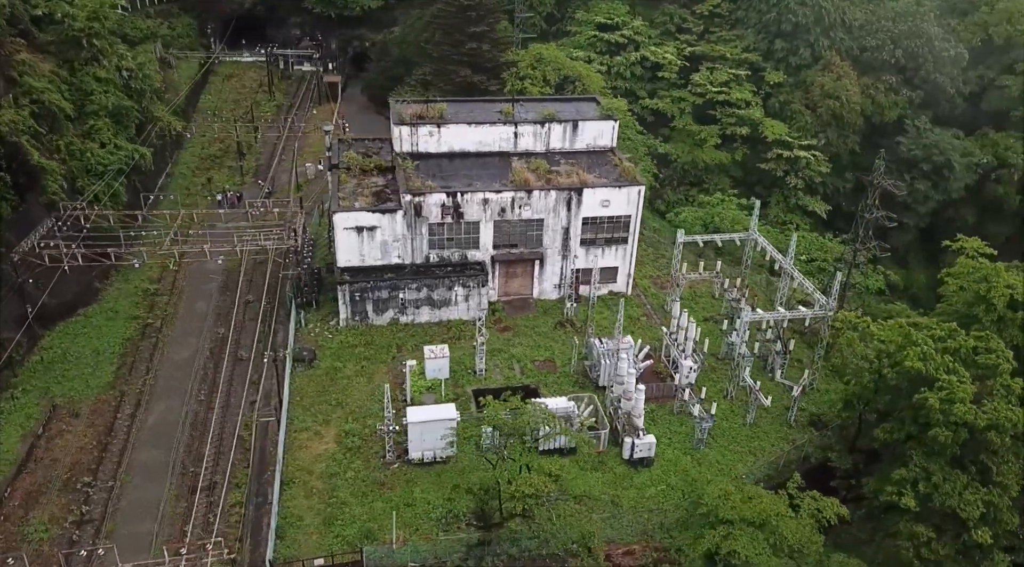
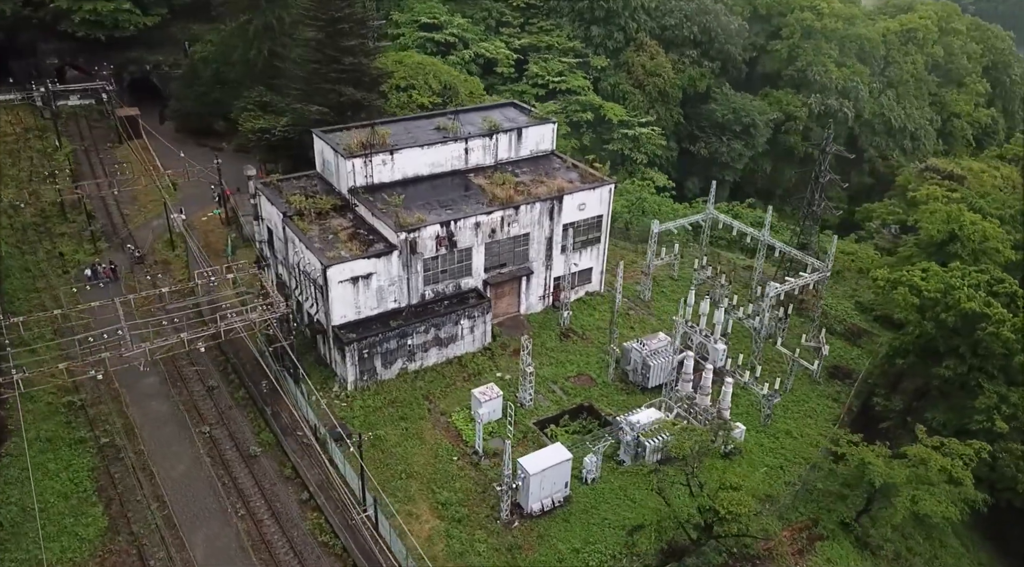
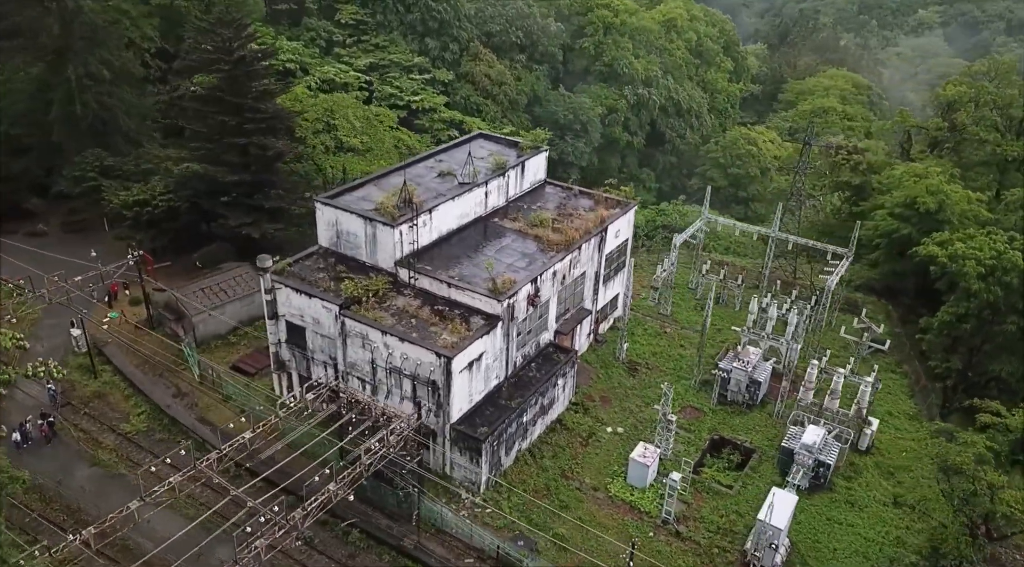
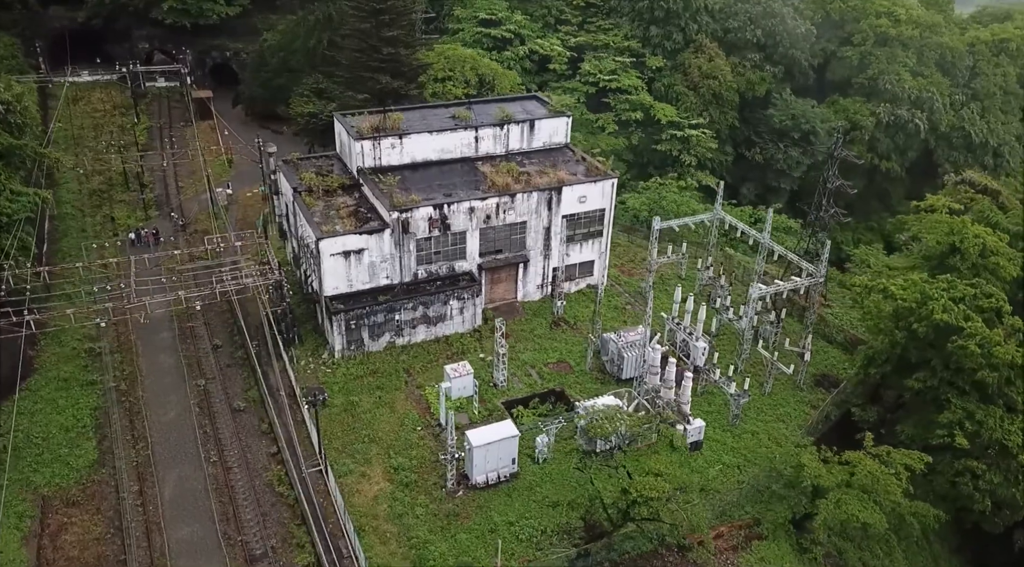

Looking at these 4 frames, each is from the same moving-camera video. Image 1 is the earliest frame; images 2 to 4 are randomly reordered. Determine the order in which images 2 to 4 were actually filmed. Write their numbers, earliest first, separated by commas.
4, 2, 3
